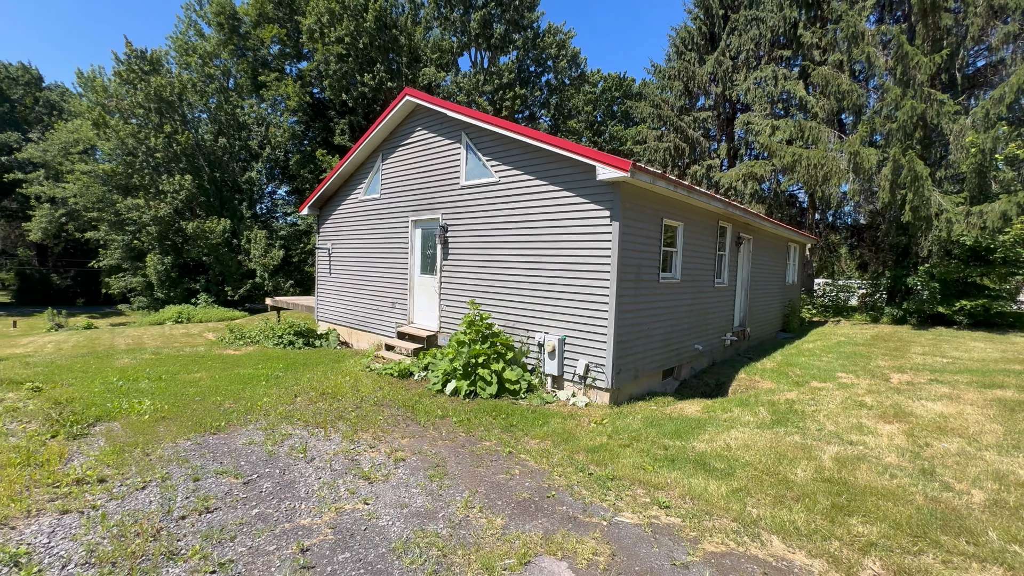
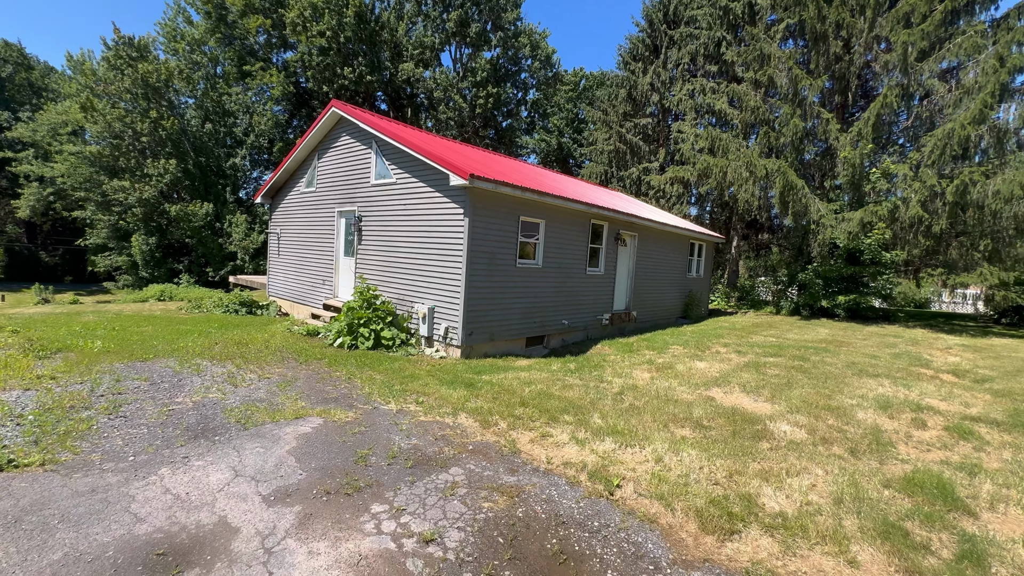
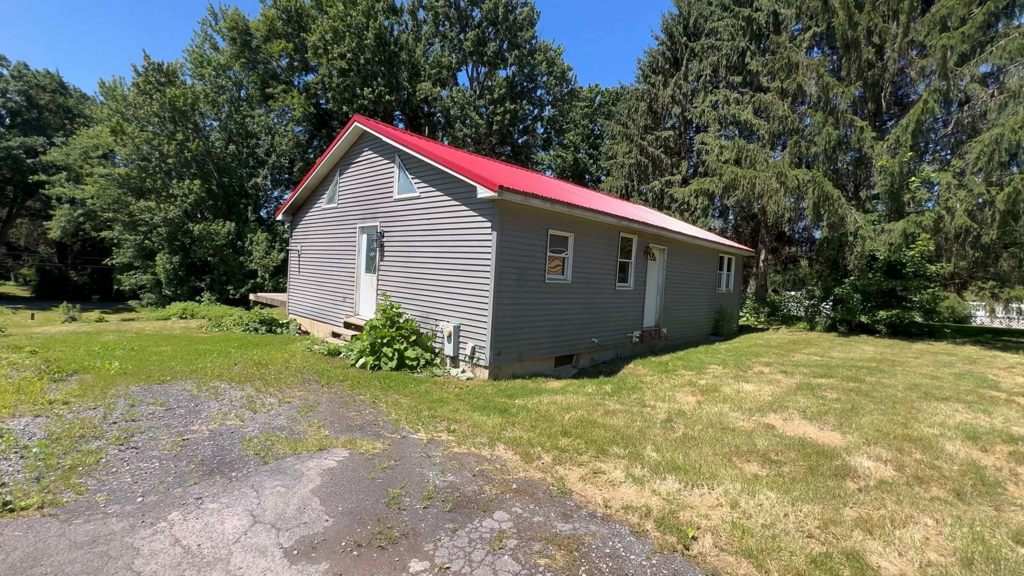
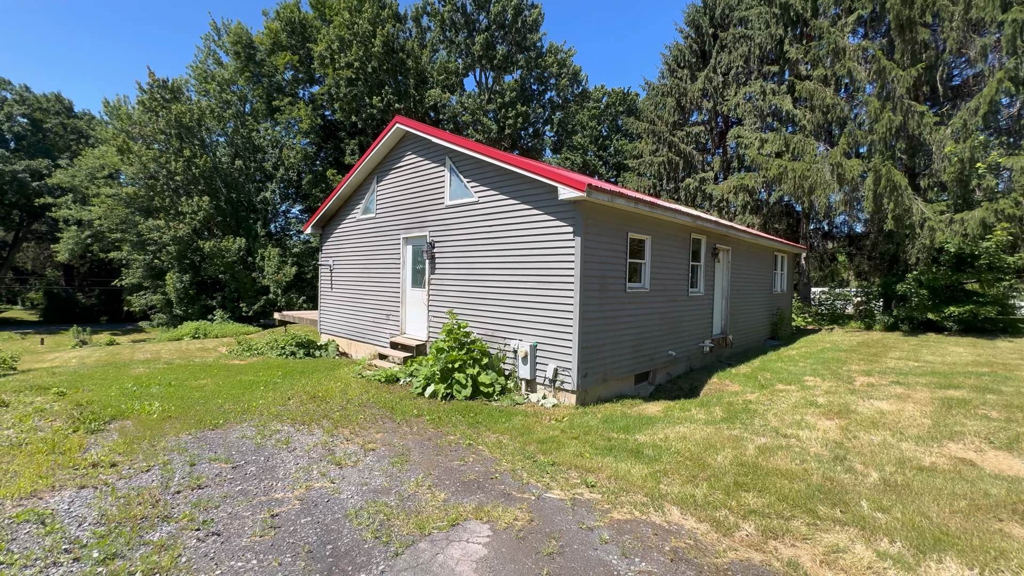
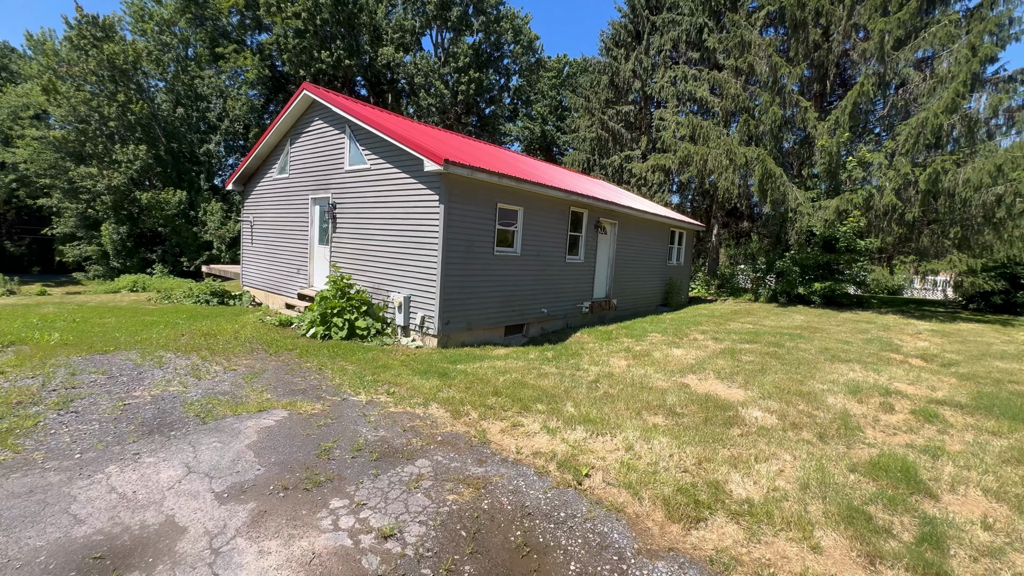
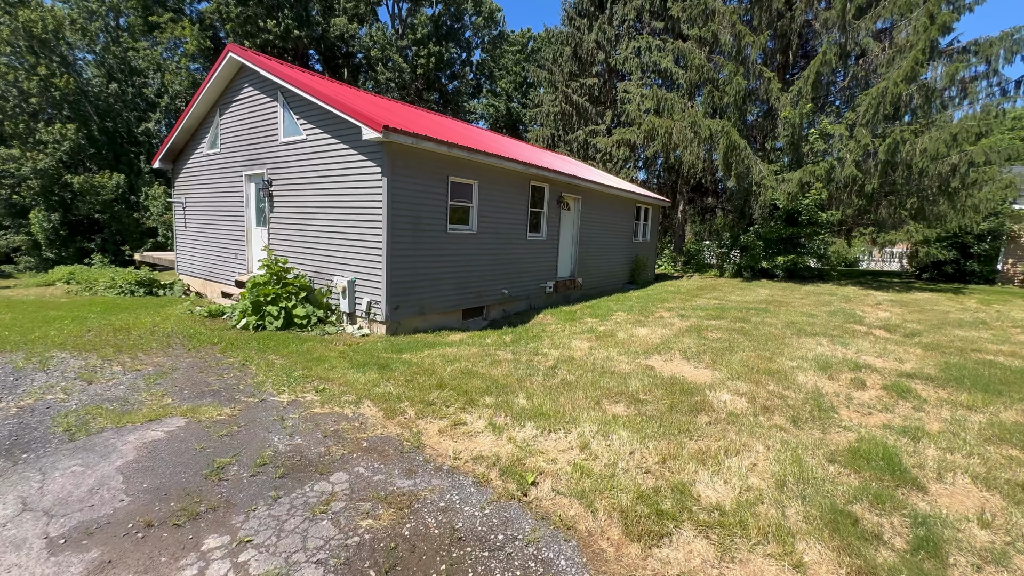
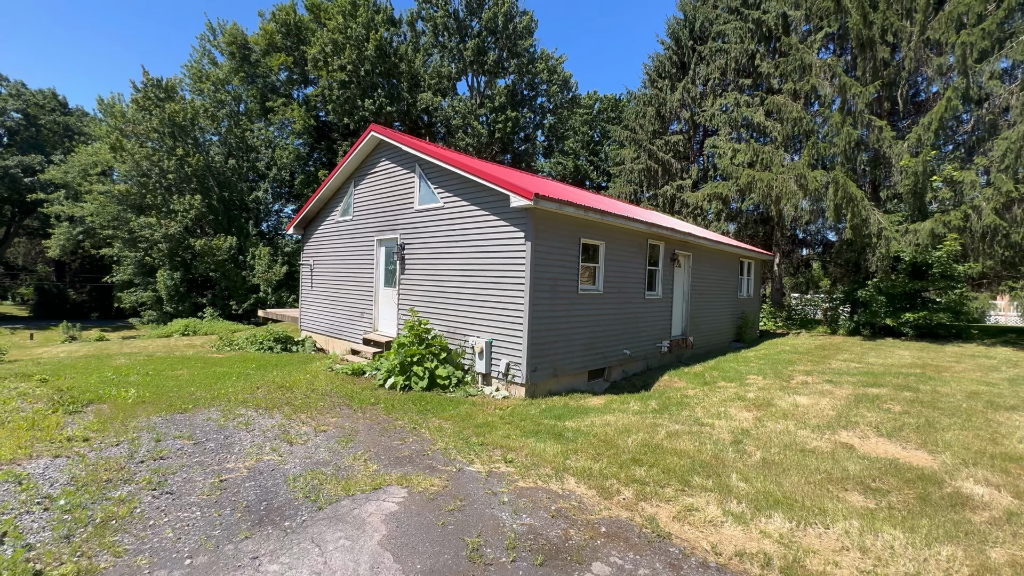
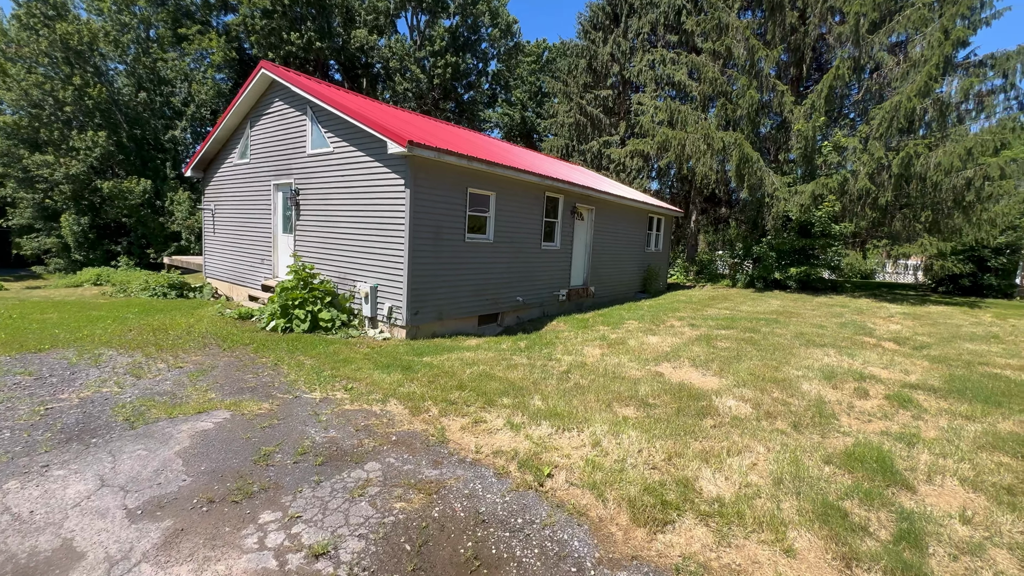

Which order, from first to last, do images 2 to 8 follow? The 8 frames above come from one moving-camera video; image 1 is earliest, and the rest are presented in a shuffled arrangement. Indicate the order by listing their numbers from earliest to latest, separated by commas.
4, 7, 3, 2, 5, 8, 6
